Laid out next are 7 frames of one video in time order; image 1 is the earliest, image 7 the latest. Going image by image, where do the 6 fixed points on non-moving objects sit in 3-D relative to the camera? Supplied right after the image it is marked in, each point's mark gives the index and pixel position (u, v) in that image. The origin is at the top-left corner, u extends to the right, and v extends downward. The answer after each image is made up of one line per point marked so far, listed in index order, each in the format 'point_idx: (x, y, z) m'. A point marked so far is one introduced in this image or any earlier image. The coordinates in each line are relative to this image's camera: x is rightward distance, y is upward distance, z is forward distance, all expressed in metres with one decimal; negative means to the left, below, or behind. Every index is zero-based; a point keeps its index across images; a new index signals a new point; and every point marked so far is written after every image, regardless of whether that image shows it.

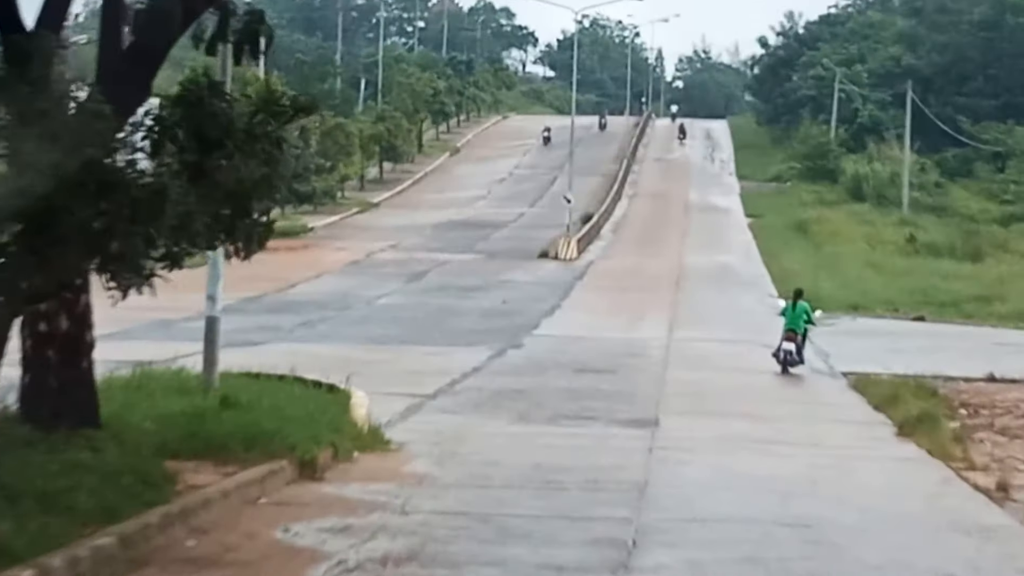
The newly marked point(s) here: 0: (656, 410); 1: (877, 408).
0: (+1.2, -1.0, +17.4) m
1: (+3.1, -1.0, +17.4) m
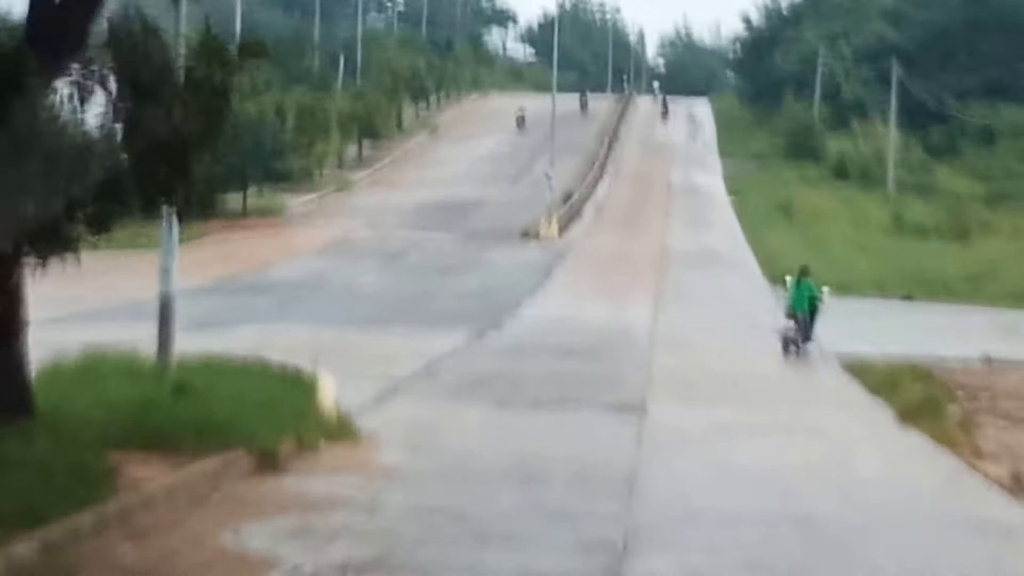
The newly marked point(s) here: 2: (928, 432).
0: (+1.1, -0.9, +16.6) m
1: (+2.9, -0.9, +16.6) m
2: (+2.8, -1.0, +13.8) m
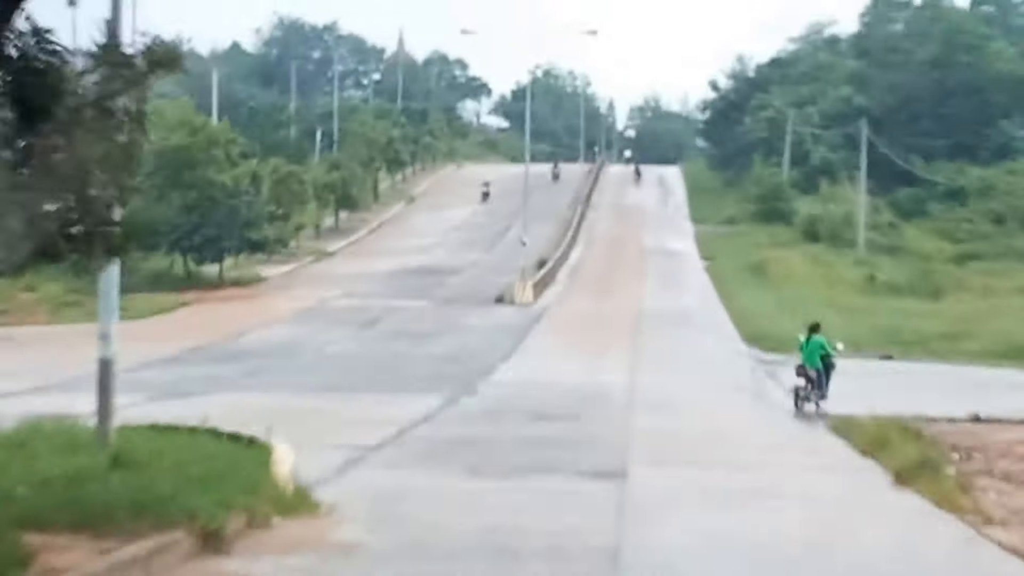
0: (+0.8, -1.3, +15.7) m
1: (+2.7, -1.3, +15.8) m
2: (+2.6, -1.3, +13.0) m
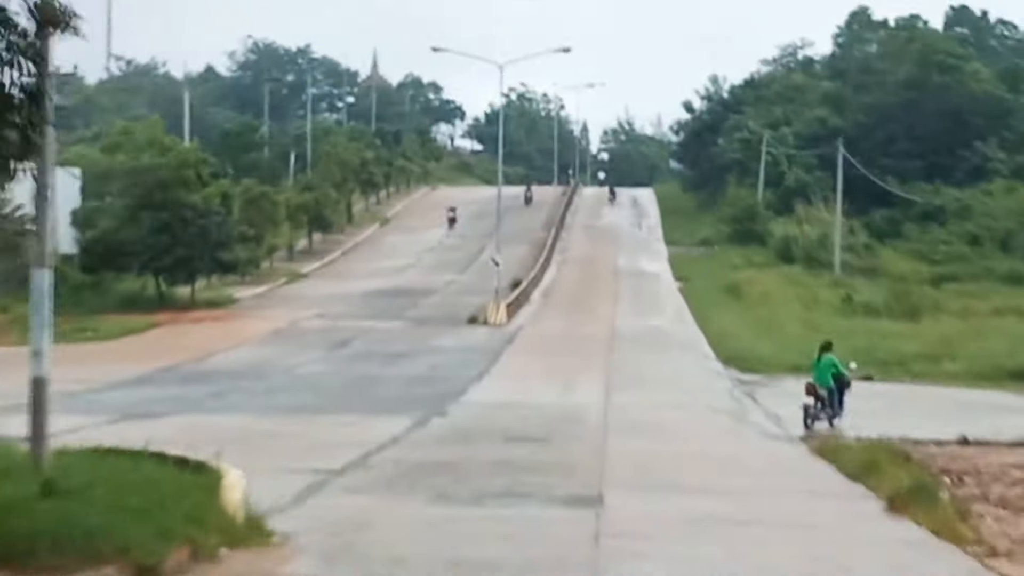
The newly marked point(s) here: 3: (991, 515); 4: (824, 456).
0: (+0.6, -1.4, +15.0) m
1: (+2.5, -1.4, +15.1) m
2: (+2.4, -1.4, +12.3) m
3: (+3.2, -1.5, +13.9) m
4: (+2.8, -1.5, +18.3) m
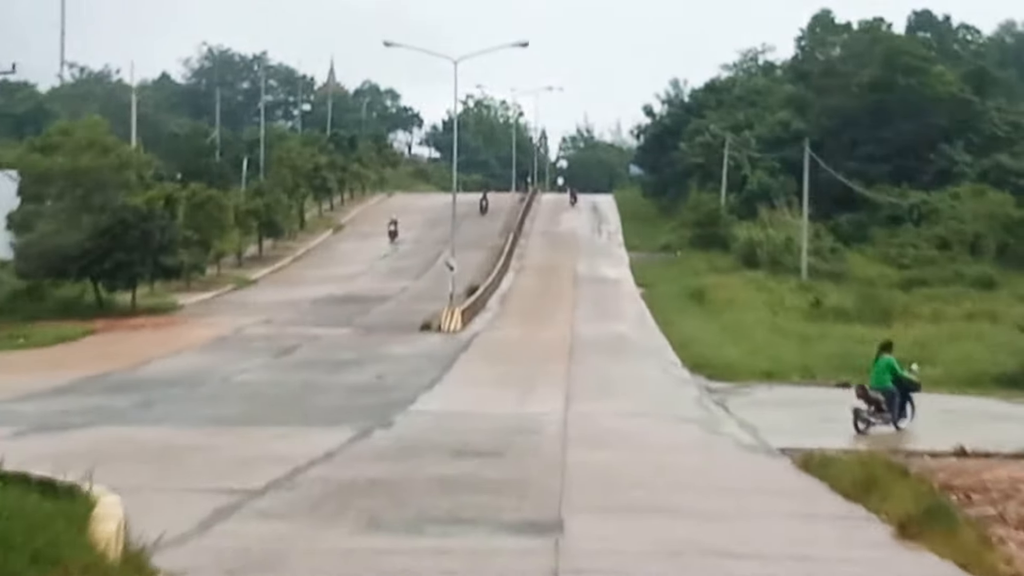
0: (+0.3, -1.4, +13.1) m
1: (+2.2, -1.4, +13.2) m
2: (+2.2, -1.3, +10.4) m
3: (+2.9, -1.5, +12.1) m
4: (+2.4, -1.5, +16.5) m
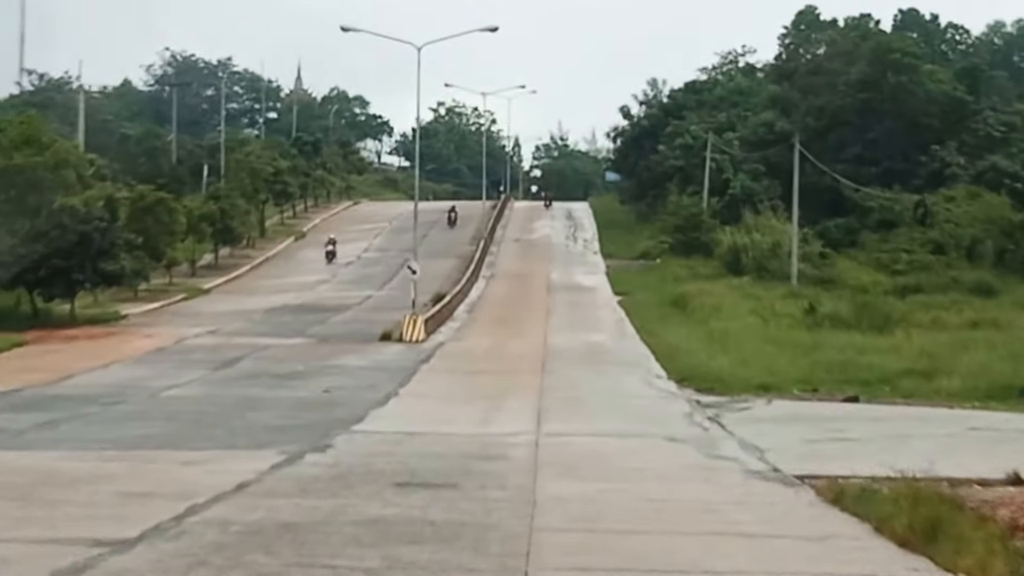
0: (0.0, -1.3, +9.7) m
1: (+1.9, -1.3, +9.8) m
2: (+1.9, -1.2, +7.0) m
3: (+2.7, -1.4, +8.7) m
4: (+2.1, -1.4, +13.1) m
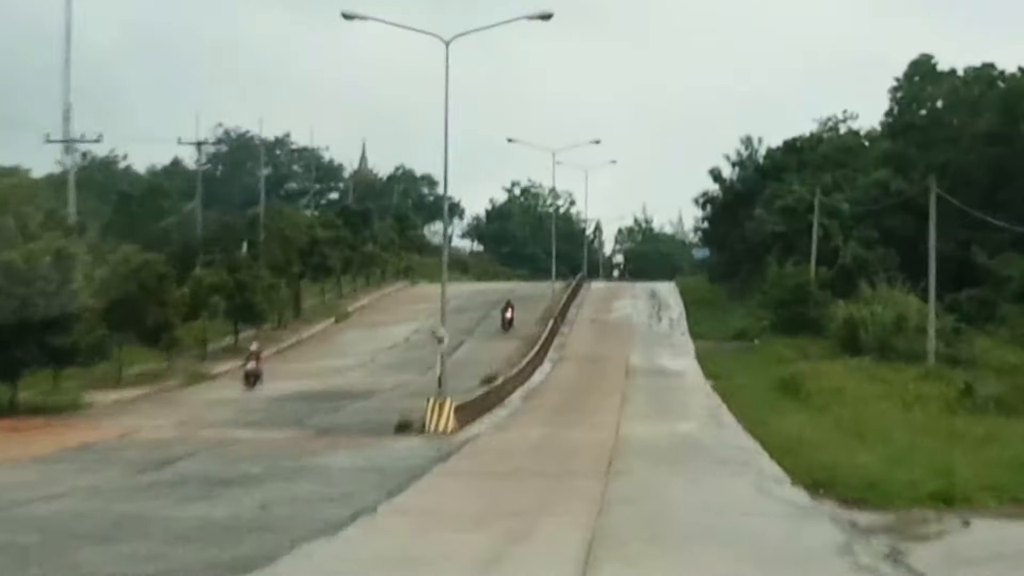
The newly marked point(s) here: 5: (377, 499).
0: (-0.3, -1.0, +0.2) m
1: (+1.6, -0.9, +0.2) m
2: (+1.5, -0.7, -2.6) m
3: (+2.3, -1.0, -1.0) m
4: (+1.9, -1.2, +3.5) m
5: (-1.2, -1.8, +17.6) m
